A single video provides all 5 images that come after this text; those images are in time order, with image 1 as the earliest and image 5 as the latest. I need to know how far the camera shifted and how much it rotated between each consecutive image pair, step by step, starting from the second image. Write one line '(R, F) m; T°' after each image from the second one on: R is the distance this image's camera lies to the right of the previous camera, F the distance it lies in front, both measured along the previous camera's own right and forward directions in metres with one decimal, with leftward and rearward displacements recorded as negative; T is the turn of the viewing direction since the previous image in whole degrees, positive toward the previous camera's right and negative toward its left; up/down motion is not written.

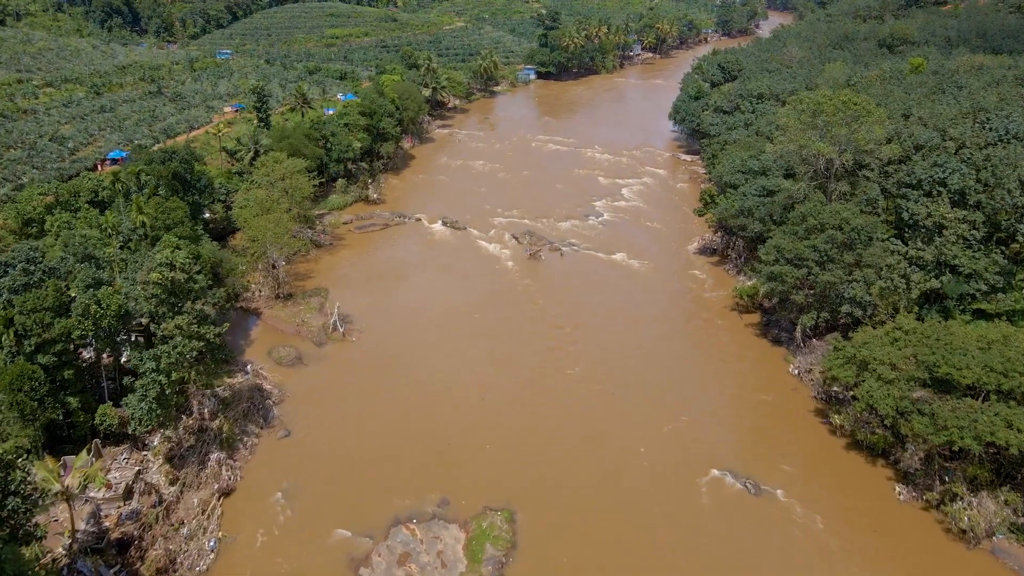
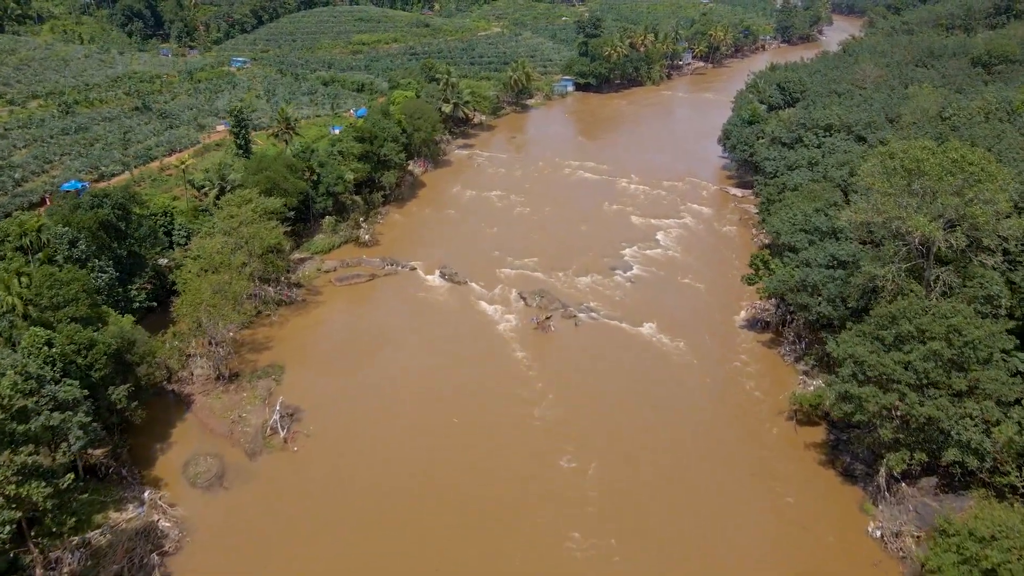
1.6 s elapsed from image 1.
(+1.7, +6.7) m; -4°
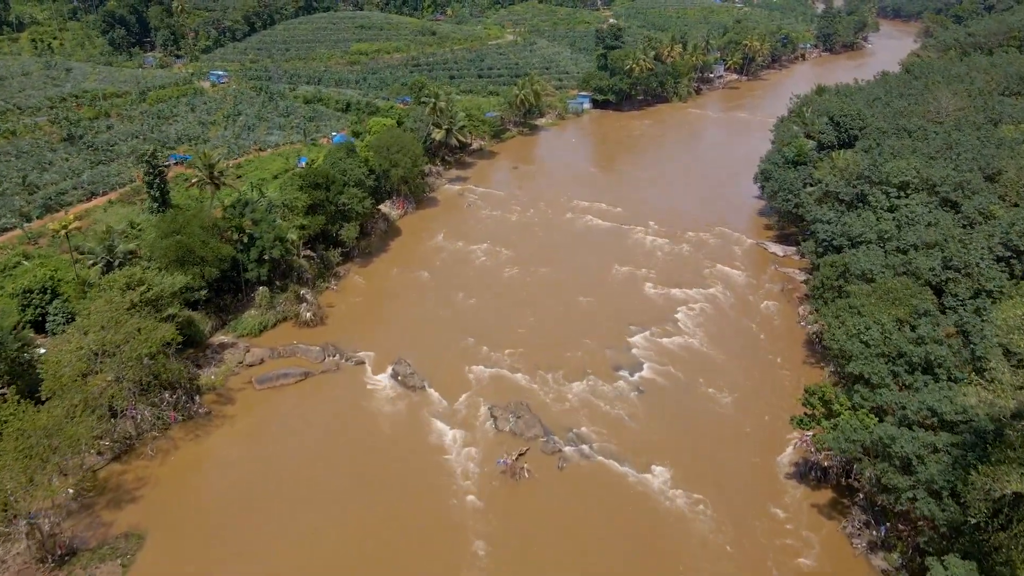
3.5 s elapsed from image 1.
(+1.9, +8.1) m; -2°
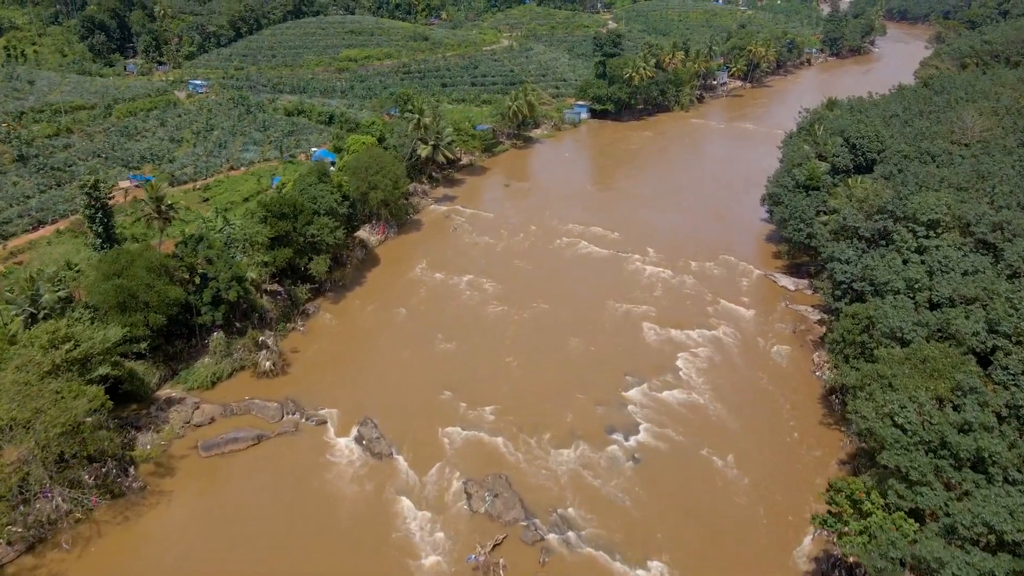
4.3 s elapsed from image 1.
(+0.7, +3.1) m; 0°
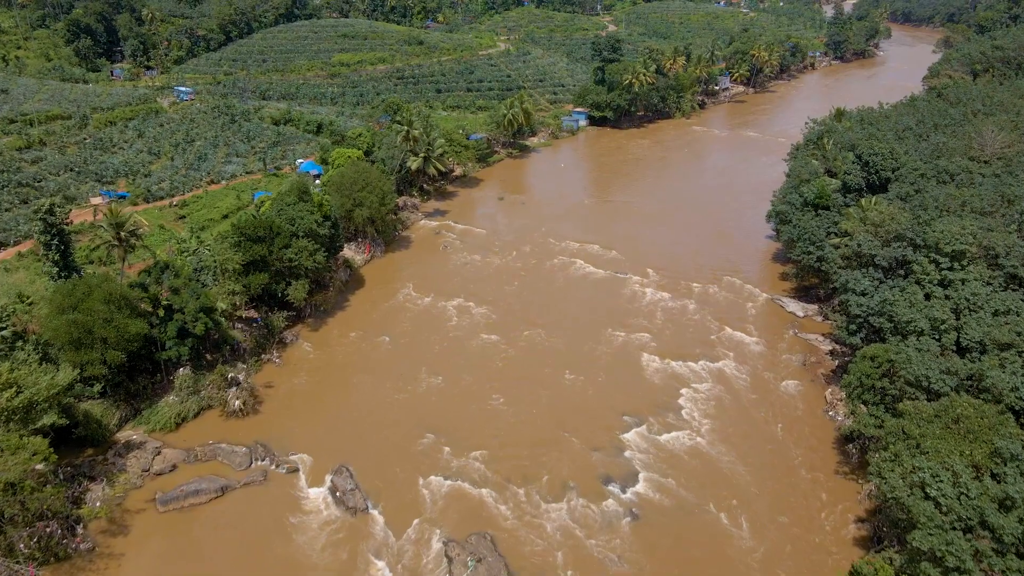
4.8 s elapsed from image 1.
(+0.4, +2.0) m; 0°
